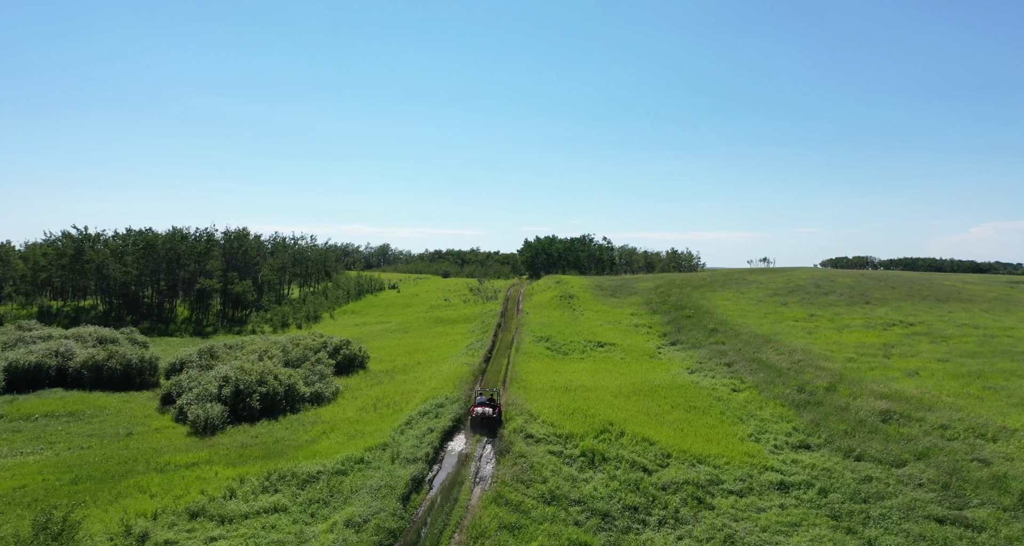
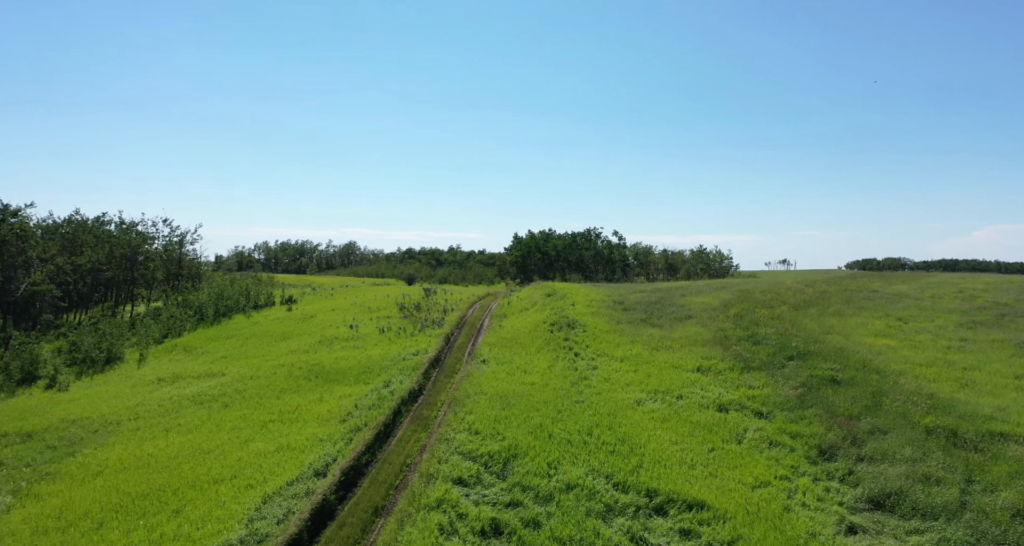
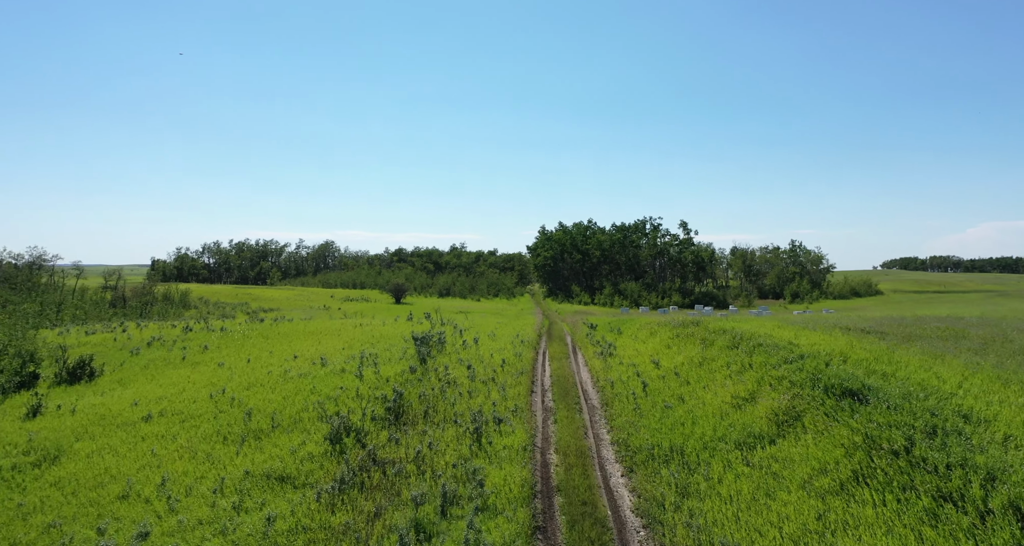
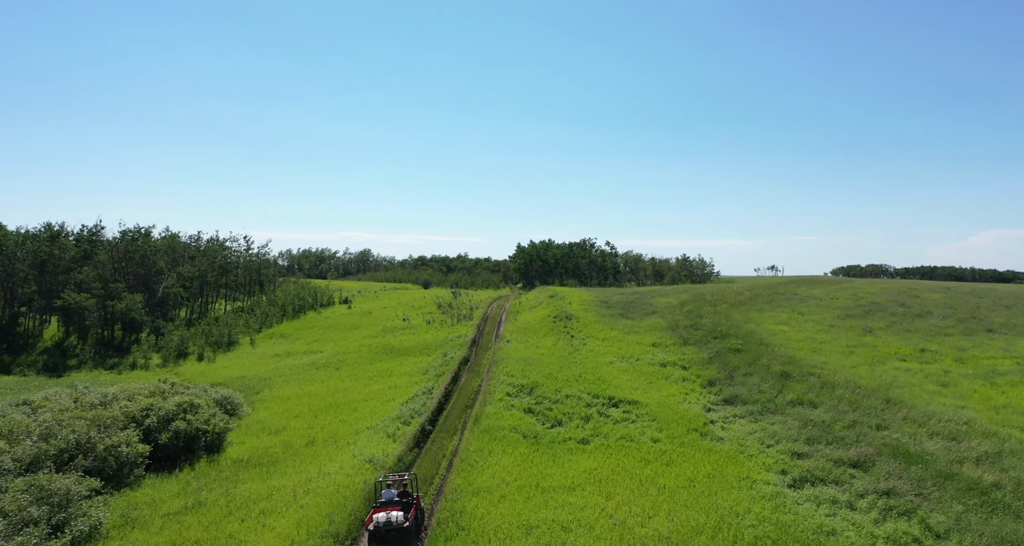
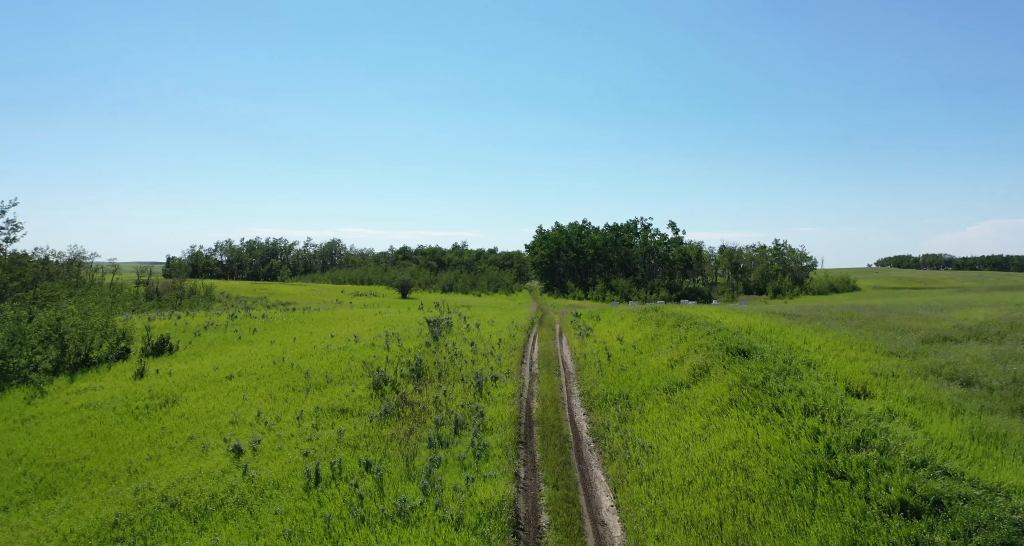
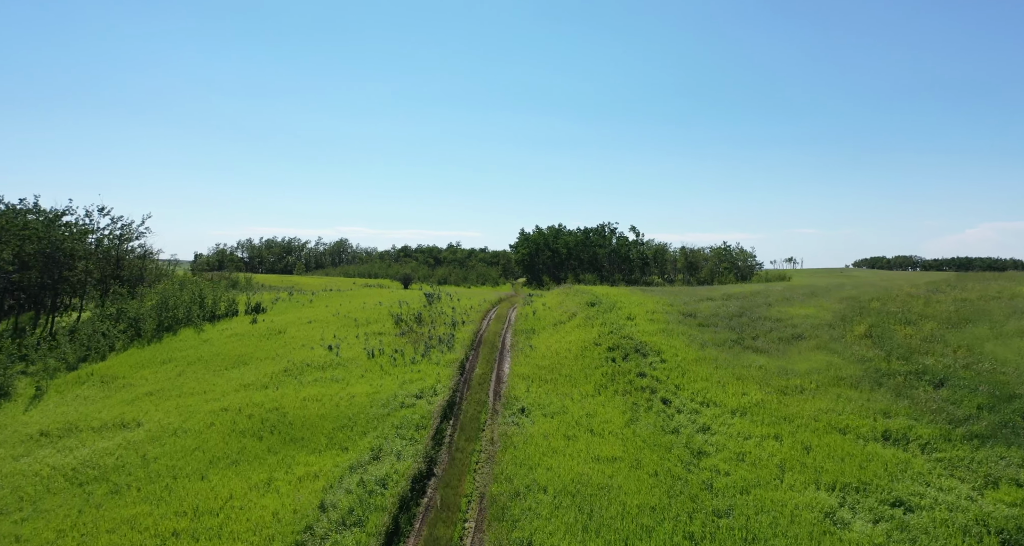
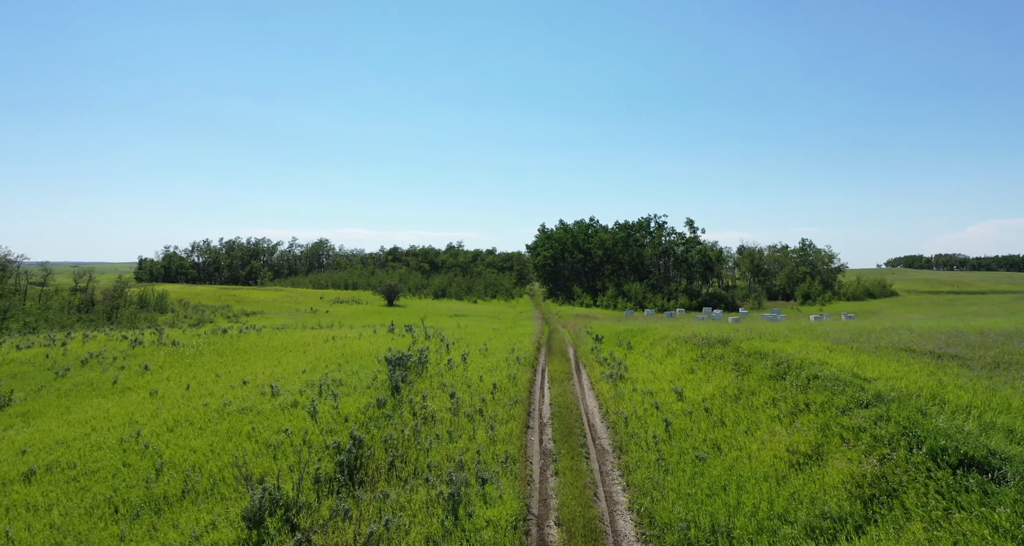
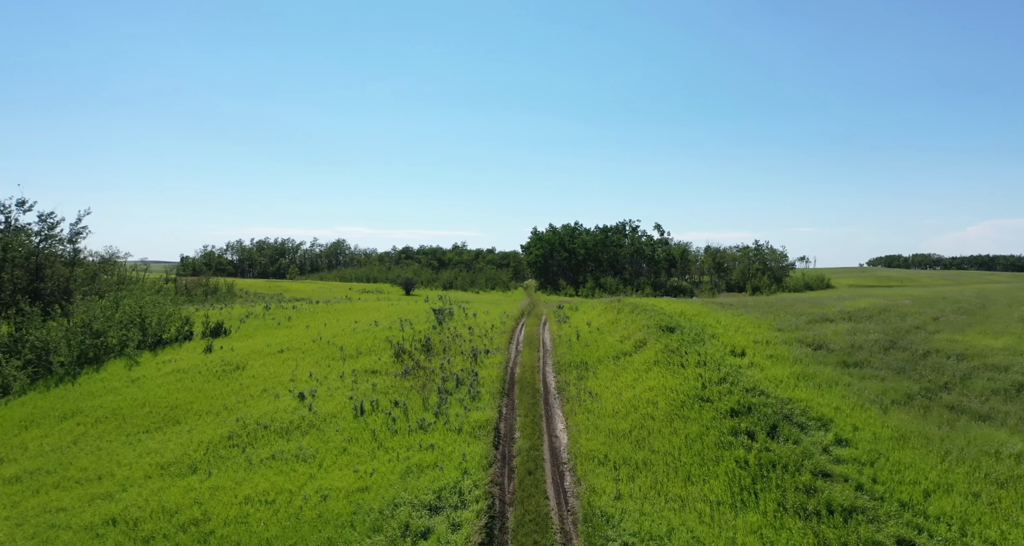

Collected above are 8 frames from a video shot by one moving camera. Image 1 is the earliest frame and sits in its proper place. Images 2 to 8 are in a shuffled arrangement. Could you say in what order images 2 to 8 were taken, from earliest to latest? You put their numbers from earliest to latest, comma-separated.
4, 2, 6, 8, 5, 3, 7
